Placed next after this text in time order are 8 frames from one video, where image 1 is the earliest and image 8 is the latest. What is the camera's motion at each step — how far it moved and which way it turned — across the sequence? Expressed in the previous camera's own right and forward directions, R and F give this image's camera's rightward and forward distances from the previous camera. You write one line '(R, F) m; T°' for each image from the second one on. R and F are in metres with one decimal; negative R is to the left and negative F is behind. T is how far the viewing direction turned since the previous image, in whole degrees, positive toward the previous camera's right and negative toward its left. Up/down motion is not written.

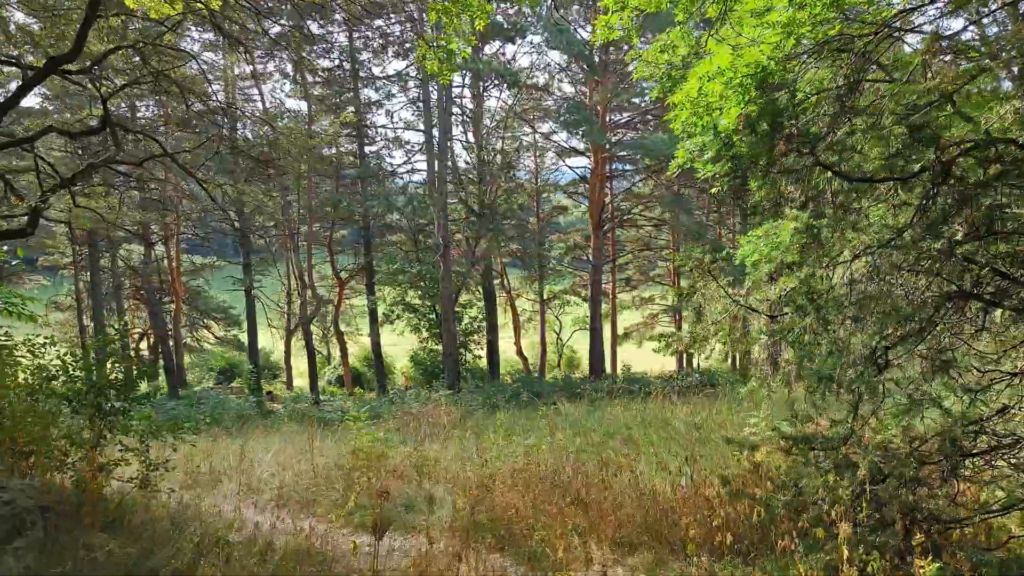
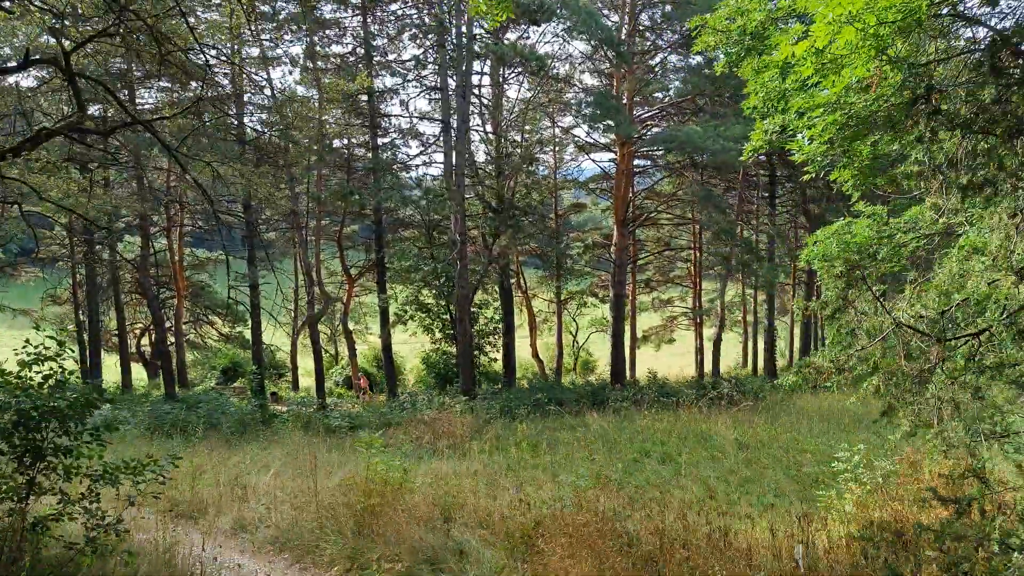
(-0.2, +0.6) m; -1°
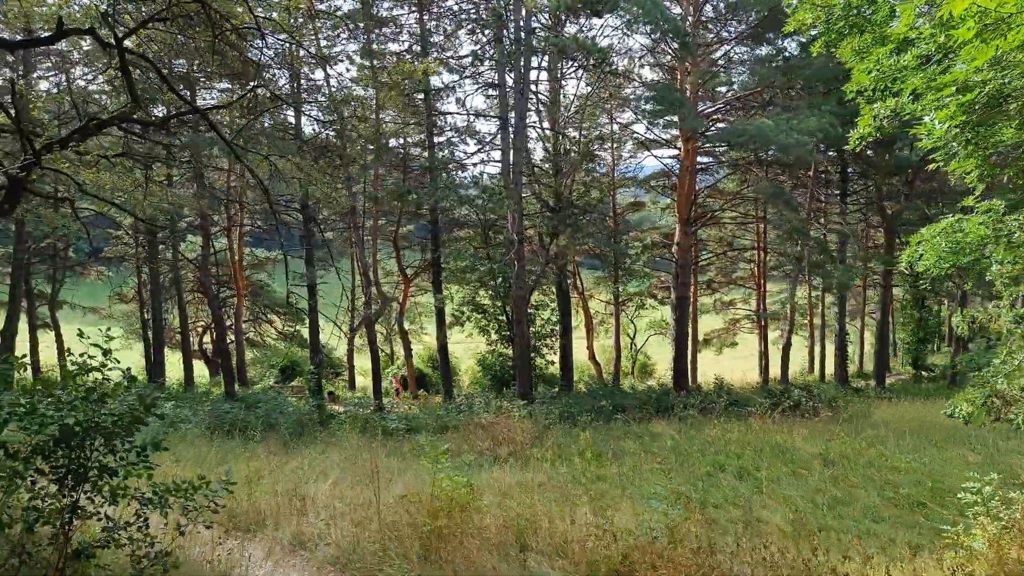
(-0.1, +0.3) m; -6°
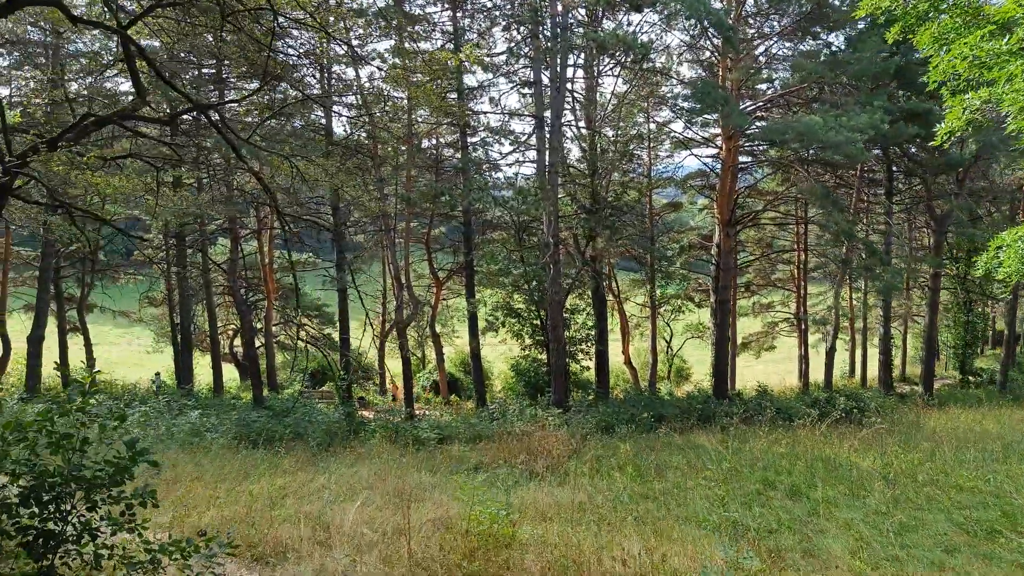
(-0.1, +0.3) m; -3°
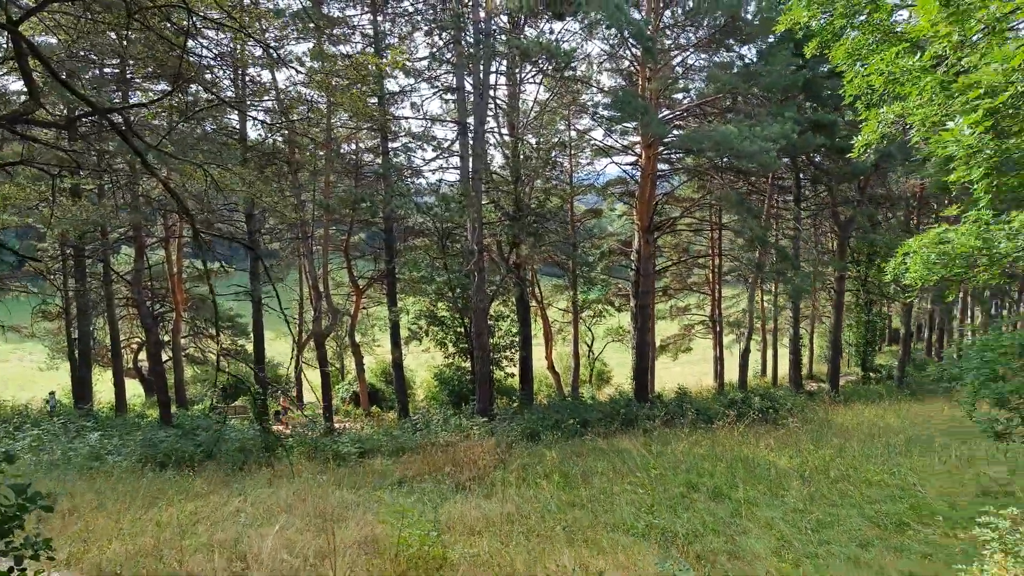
(0.0, -0.1) m; +8°
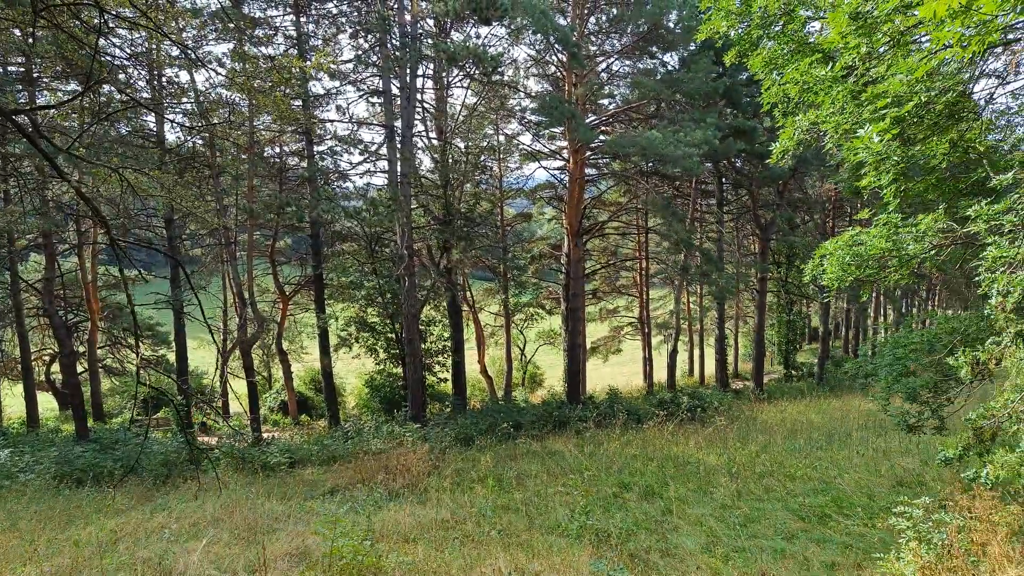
(0.0, +0.1) m; +8°
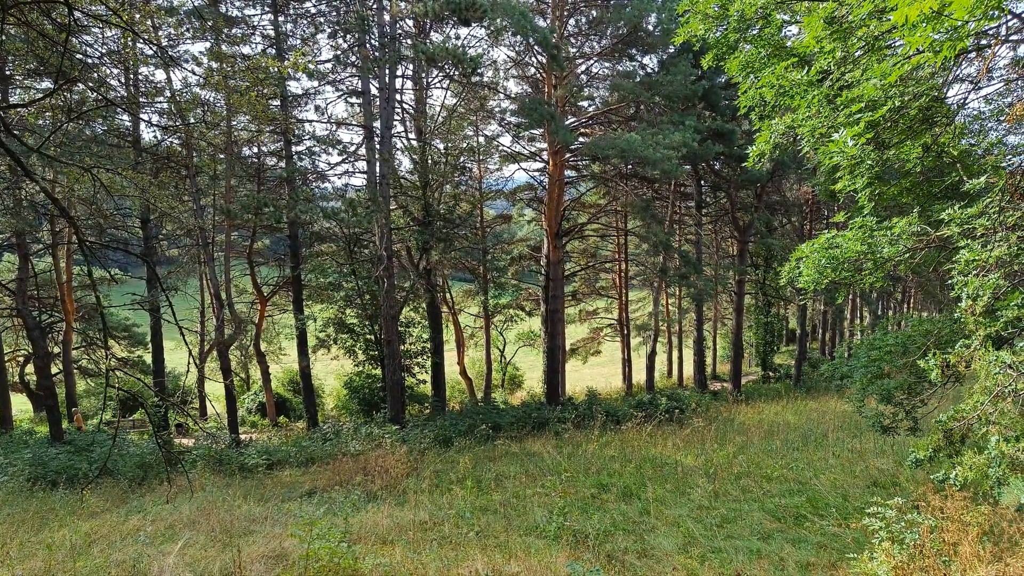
(+0.1, +0.1) m; +2°
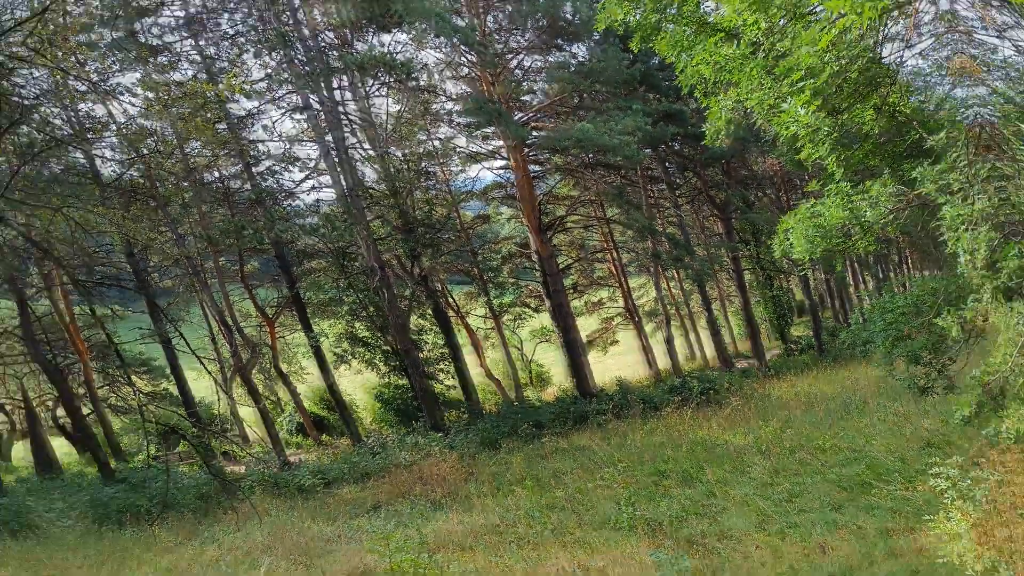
(-0.5, -0.2) m; 0°
